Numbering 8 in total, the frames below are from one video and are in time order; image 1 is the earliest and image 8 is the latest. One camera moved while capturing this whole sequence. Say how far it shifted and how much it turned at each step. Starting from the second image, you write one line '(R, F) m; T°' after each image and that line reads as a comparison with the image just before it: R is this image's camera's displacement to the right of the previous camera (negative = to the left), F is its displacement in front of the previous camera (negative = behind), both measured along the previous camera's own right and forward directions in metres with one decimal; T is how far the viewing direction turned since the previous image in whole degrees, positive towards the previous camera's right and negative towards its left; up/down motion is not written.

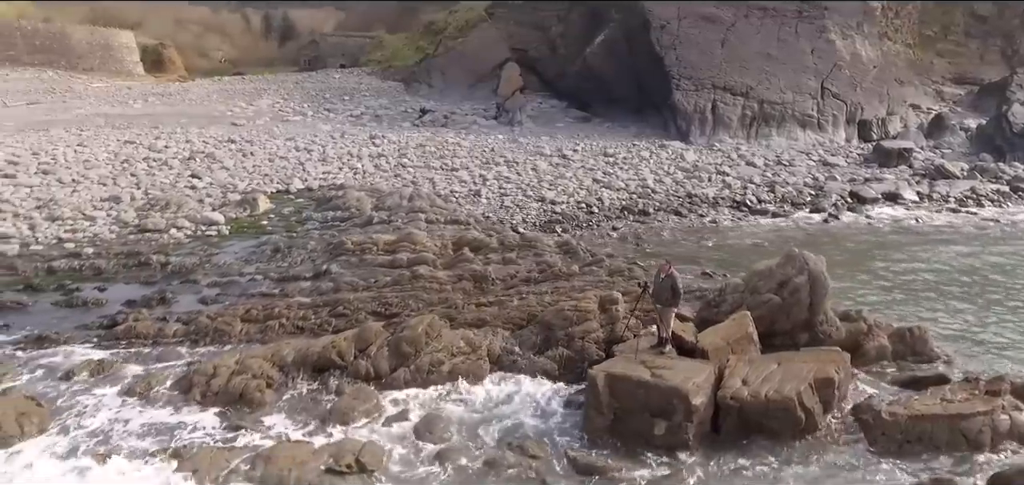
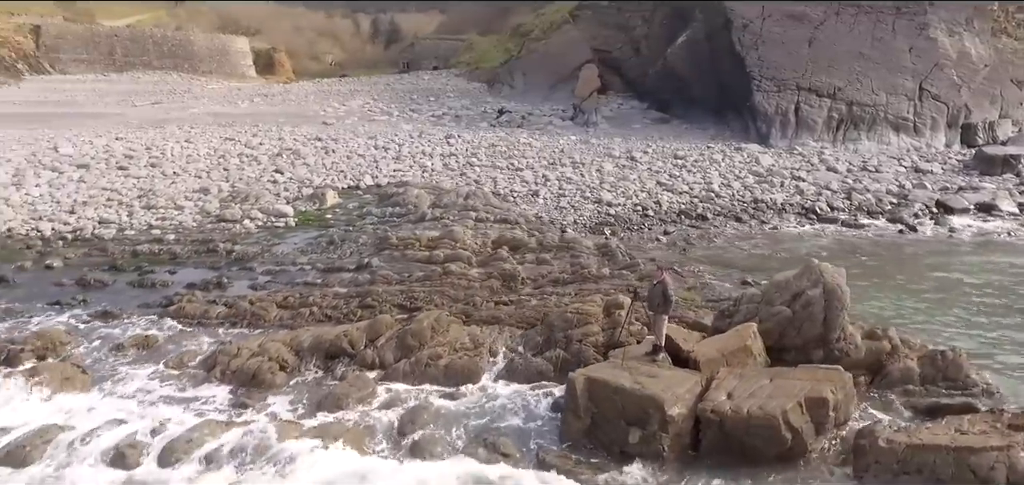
(+0.9, 0.0) m; -9°
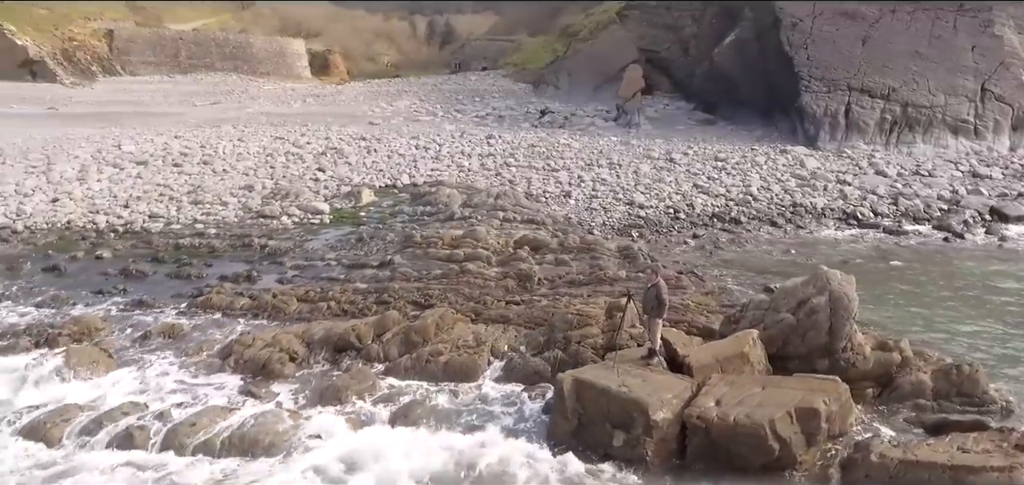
(+0.5, 0.0) m; -5°
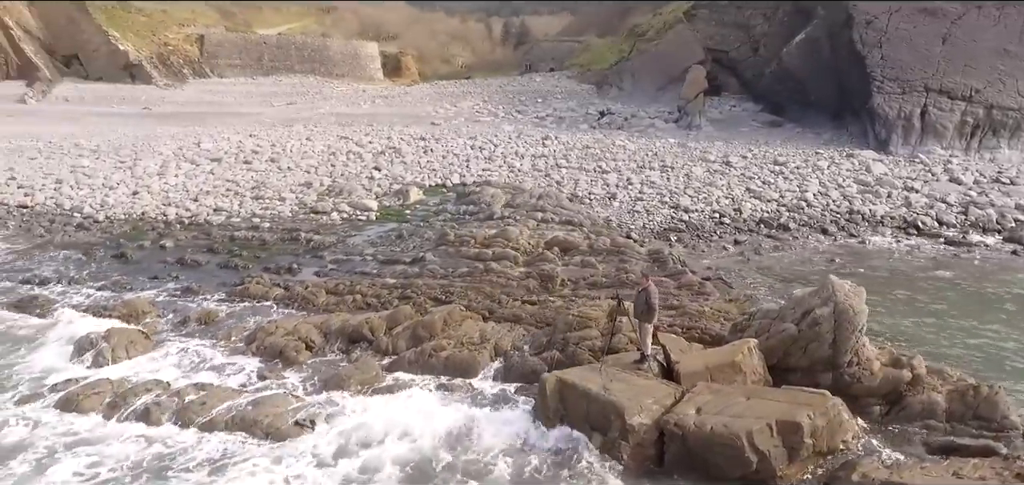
(+0.7, 0.0) m; -7°
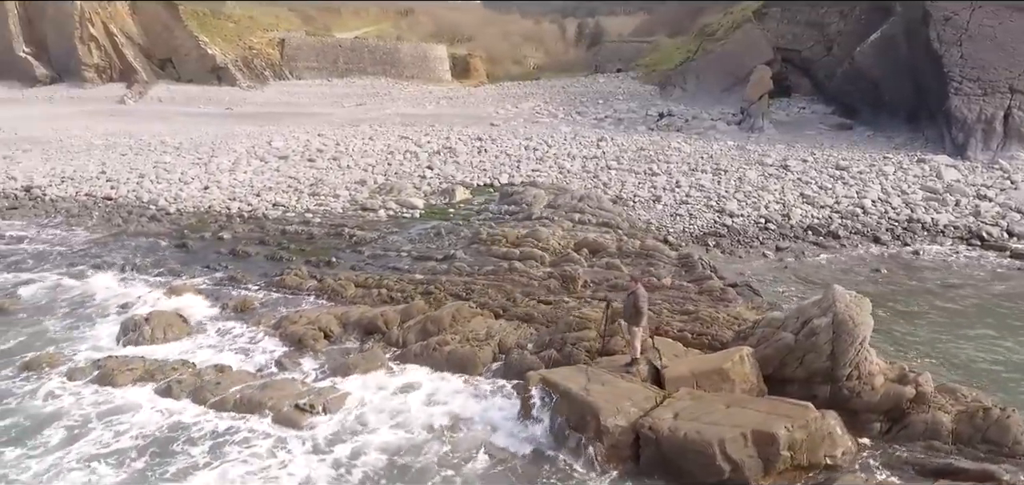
(+0.7, -0.1) m; -7°
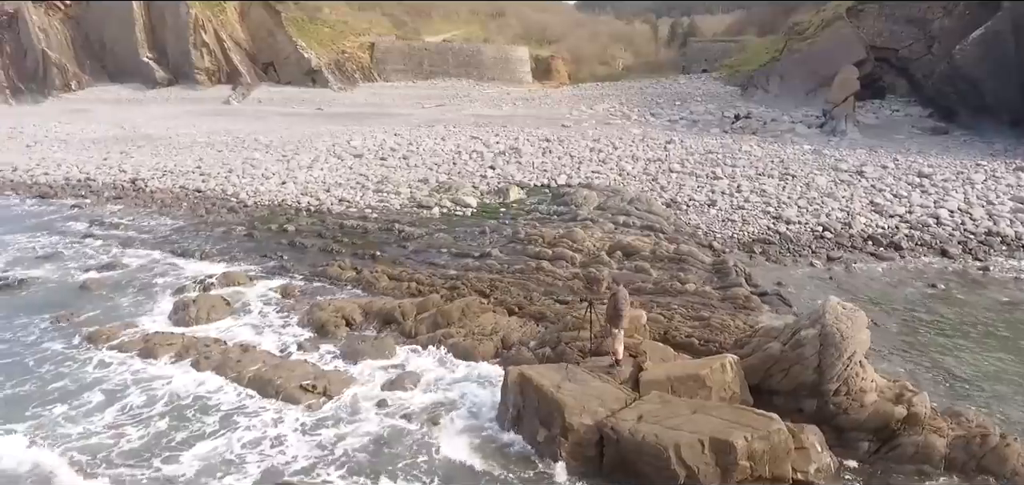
(+0.9, -0.1) m; -8°
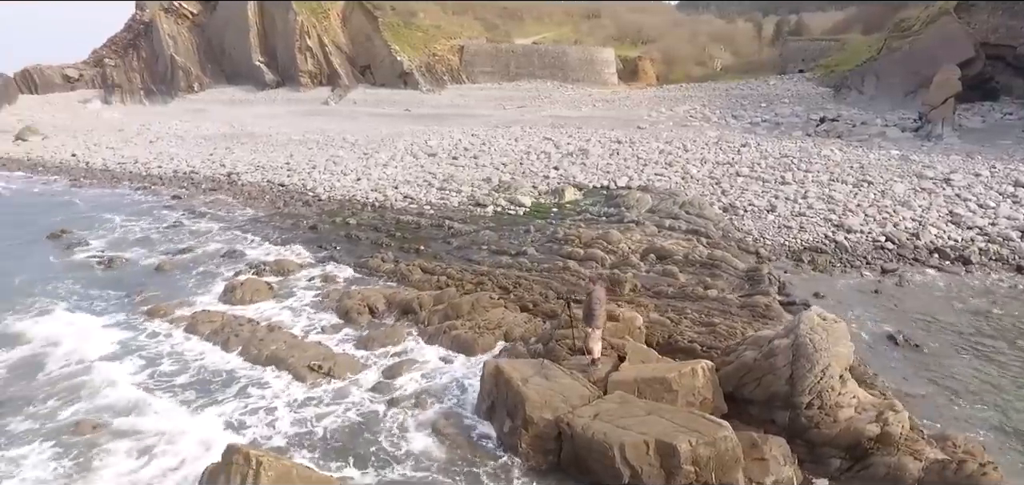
(+1.0, -0.1) m; -9°
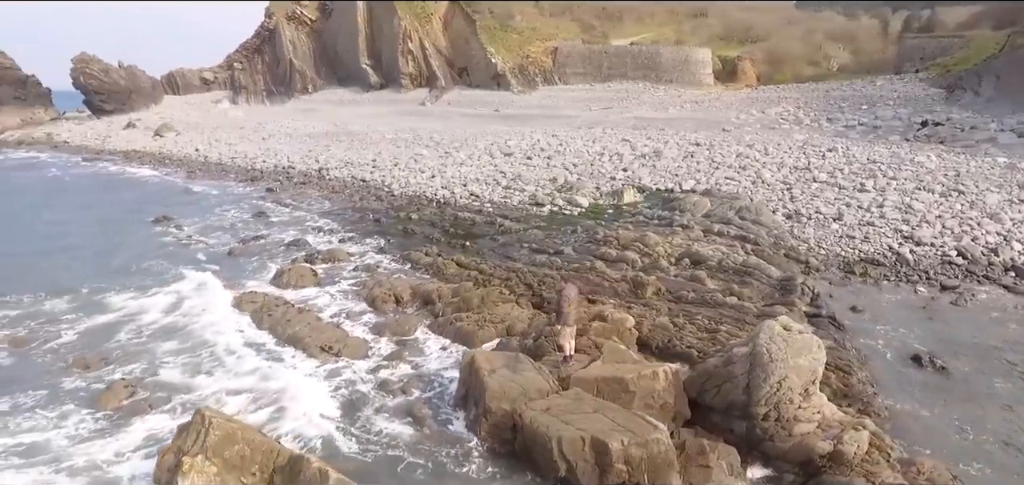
(+1.1, -0.1) m; -9°
